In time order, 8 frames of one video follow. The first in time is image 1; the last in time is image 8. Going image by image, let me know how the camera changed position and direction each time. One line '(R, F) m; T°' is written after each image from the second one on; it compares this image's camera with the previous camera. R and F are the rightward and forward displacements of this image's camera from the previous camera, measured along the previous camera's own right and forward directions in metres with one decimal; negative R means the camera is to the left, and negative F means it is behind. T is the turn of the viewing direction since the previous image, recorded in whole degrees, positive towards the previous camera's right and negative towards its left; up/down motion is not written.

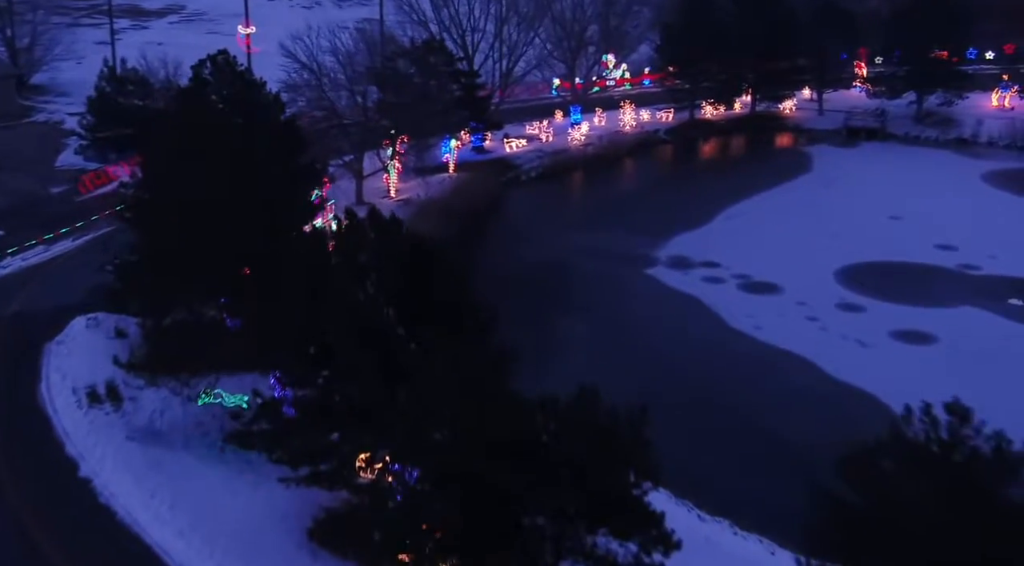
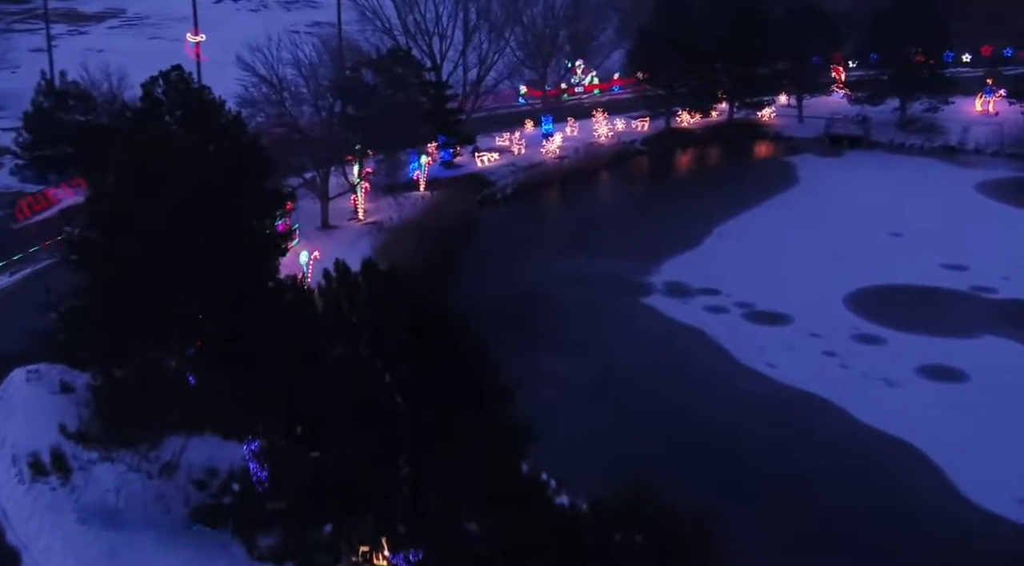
(-0.6, +1.5) m; +3°
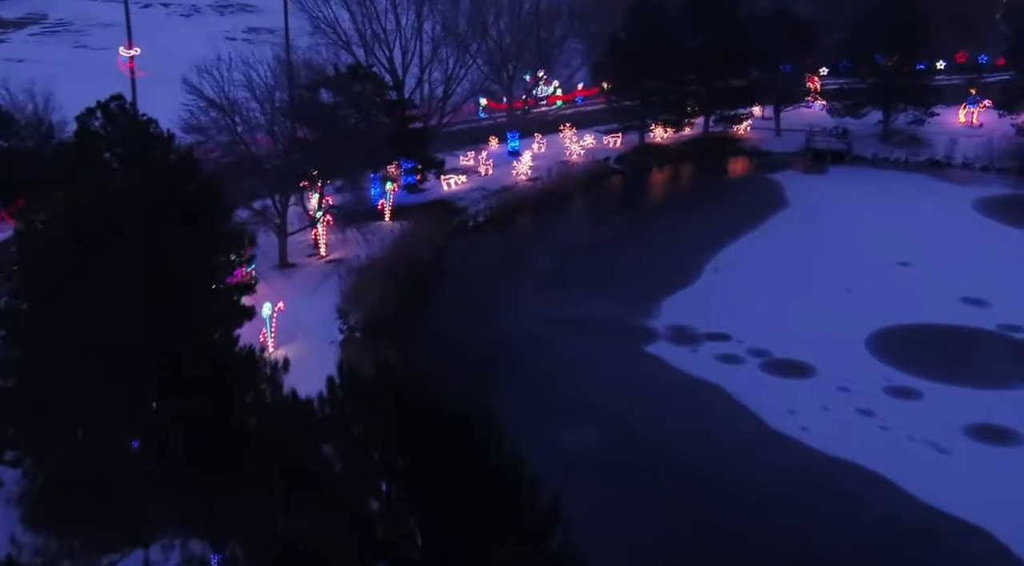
(-0.8, +1.8) m; +4°
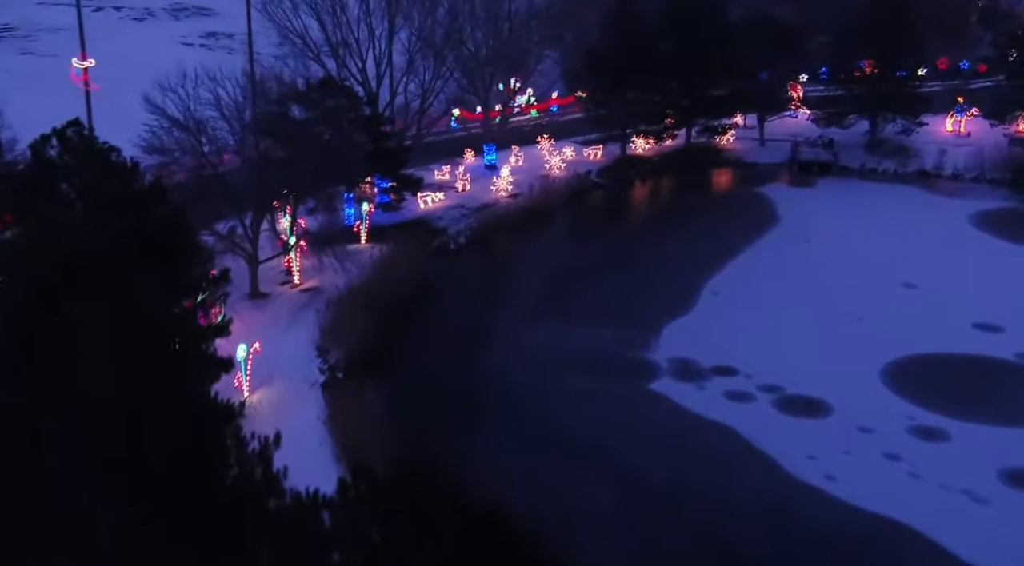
(-0.5, +1.1) m; +2°
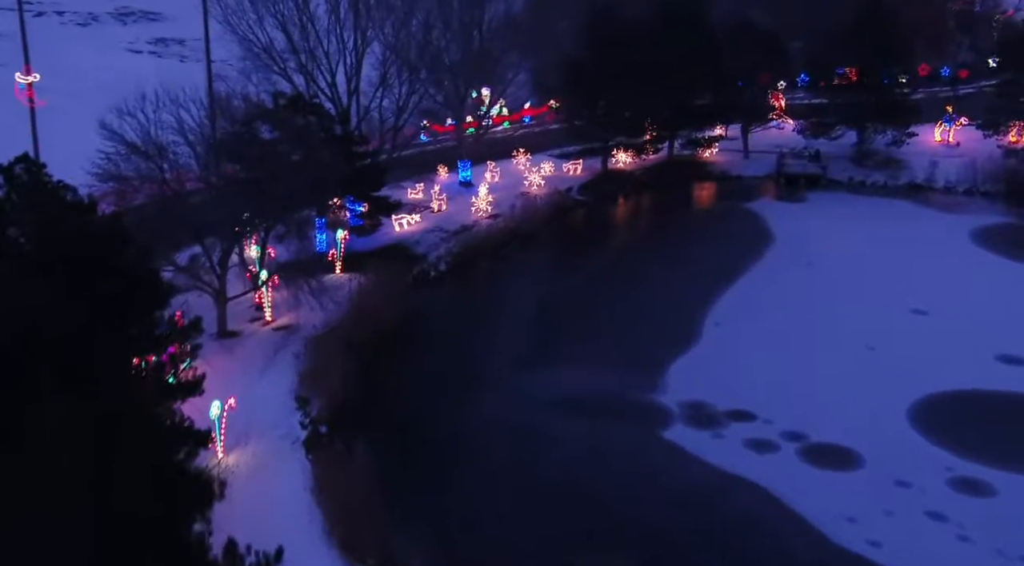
(-0.6, +1.3) m; +3°
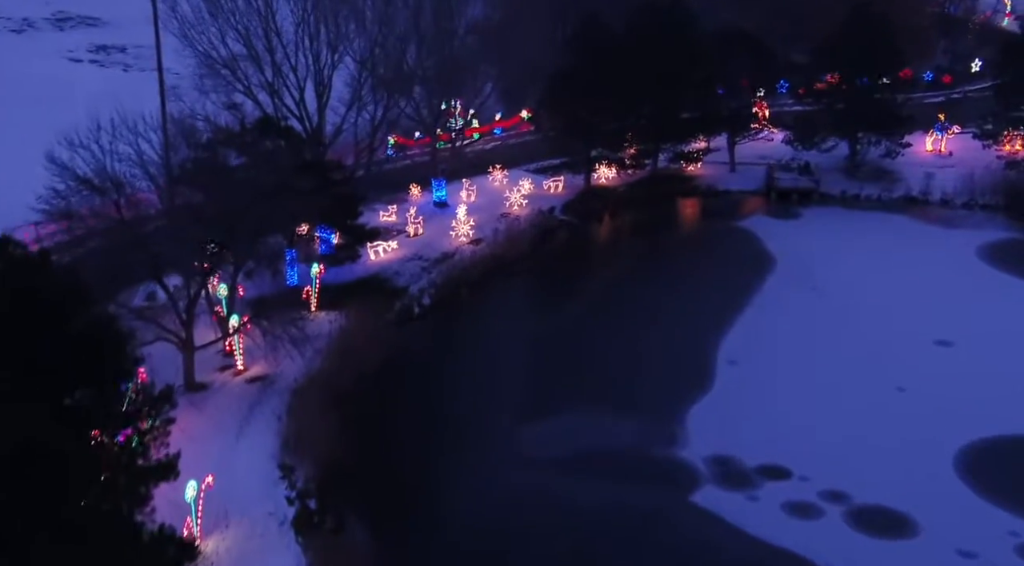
(-0.7, +1.4) m; +3°
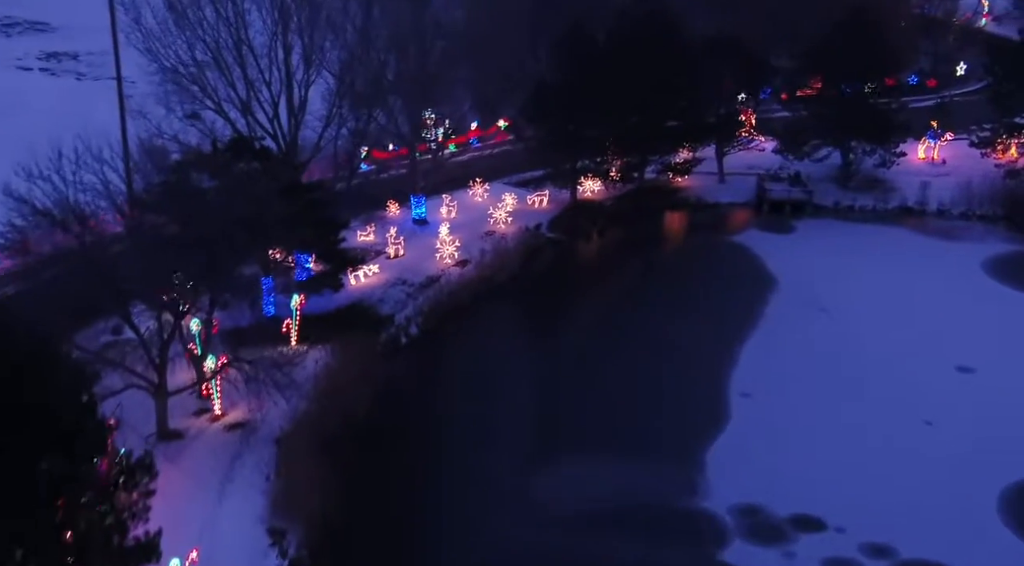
(-0.6, +1.1) m; +2°
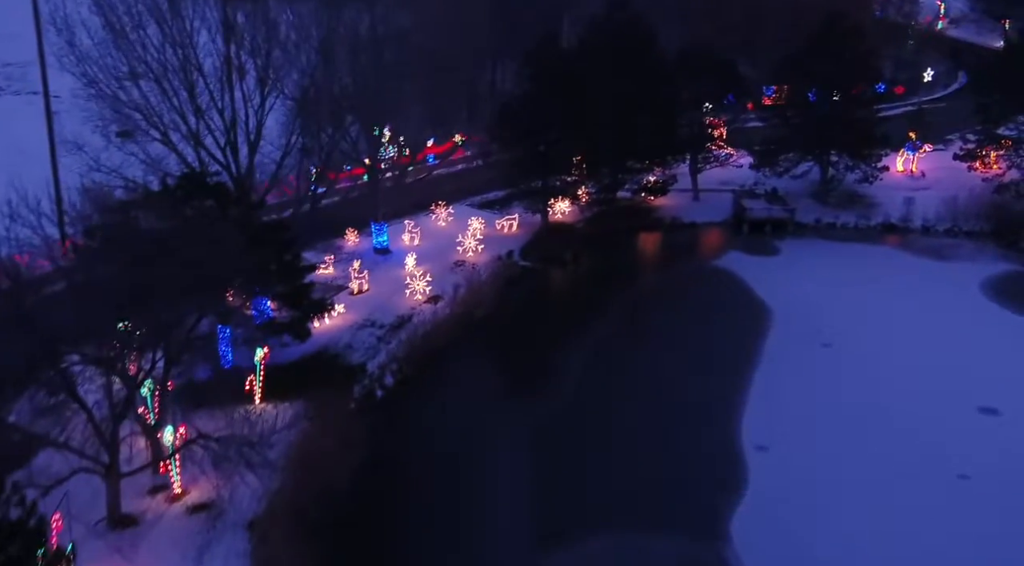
(-0.8, +1.5) m; +4°
